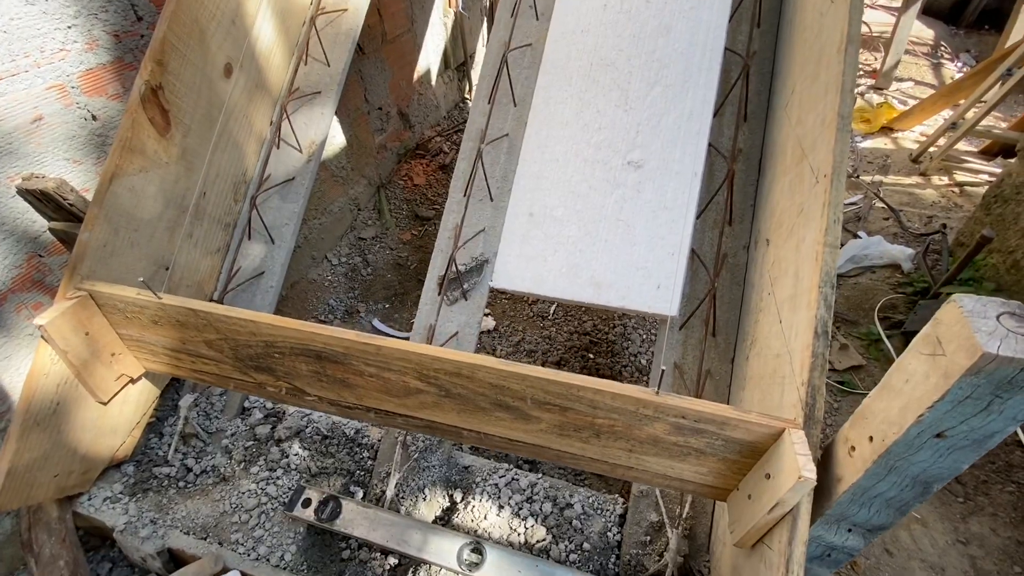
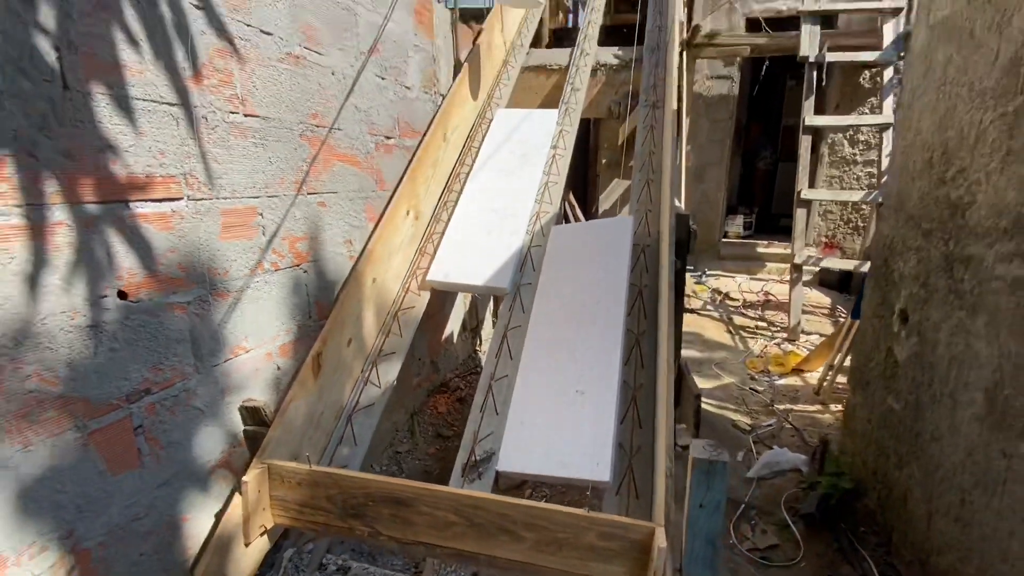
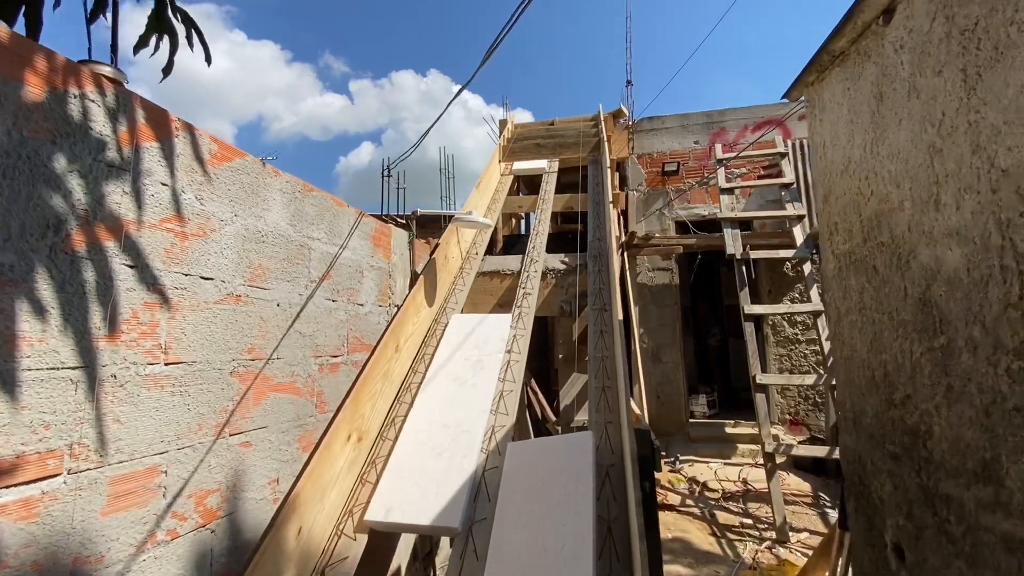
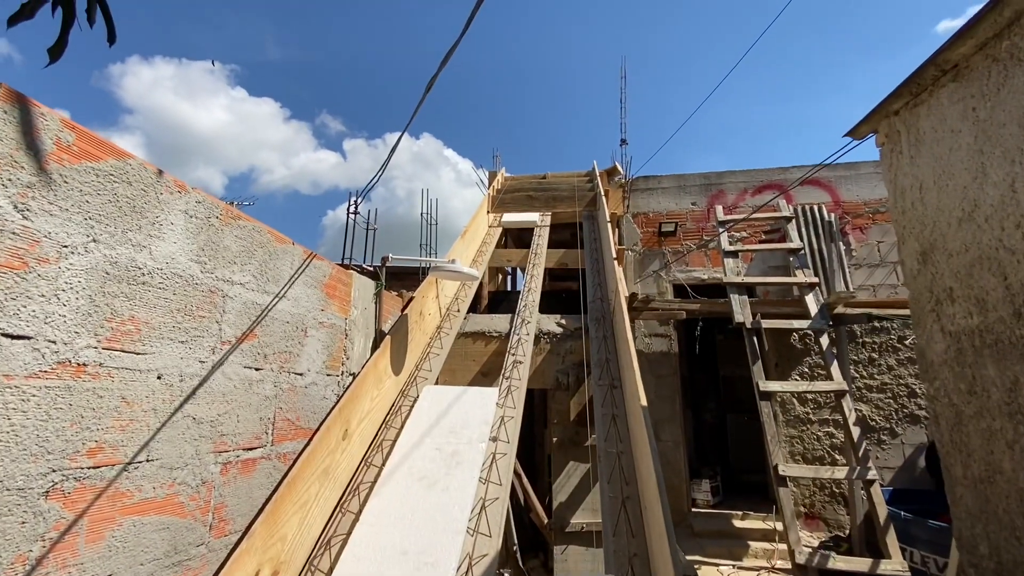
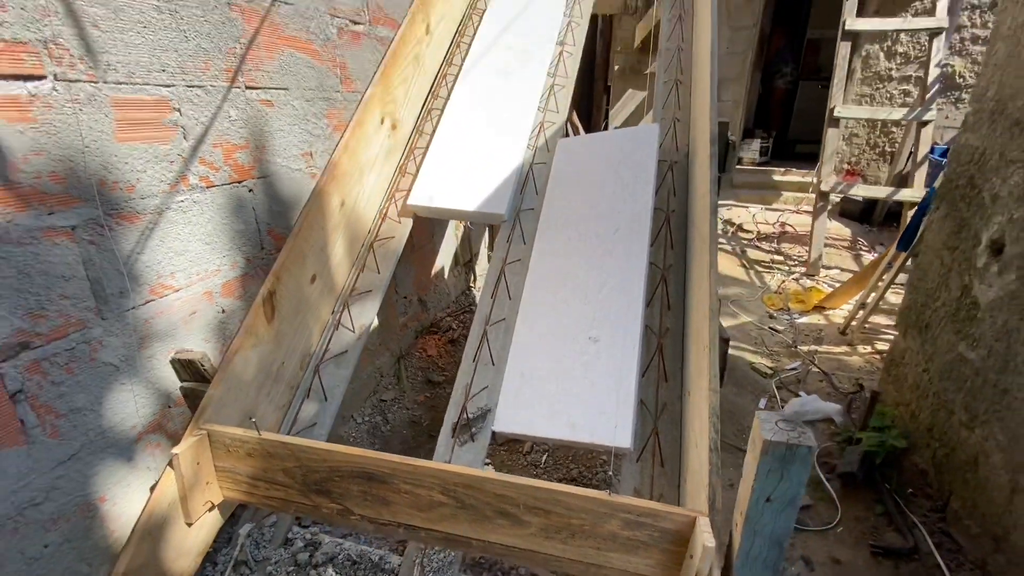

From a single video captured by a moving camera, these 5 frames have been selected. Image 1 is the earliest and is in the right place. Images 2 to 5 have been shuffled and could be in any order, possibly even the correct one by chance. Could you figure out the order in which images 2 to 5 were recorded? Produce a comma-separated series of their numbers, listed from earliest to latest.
5, 2, 3, 4
